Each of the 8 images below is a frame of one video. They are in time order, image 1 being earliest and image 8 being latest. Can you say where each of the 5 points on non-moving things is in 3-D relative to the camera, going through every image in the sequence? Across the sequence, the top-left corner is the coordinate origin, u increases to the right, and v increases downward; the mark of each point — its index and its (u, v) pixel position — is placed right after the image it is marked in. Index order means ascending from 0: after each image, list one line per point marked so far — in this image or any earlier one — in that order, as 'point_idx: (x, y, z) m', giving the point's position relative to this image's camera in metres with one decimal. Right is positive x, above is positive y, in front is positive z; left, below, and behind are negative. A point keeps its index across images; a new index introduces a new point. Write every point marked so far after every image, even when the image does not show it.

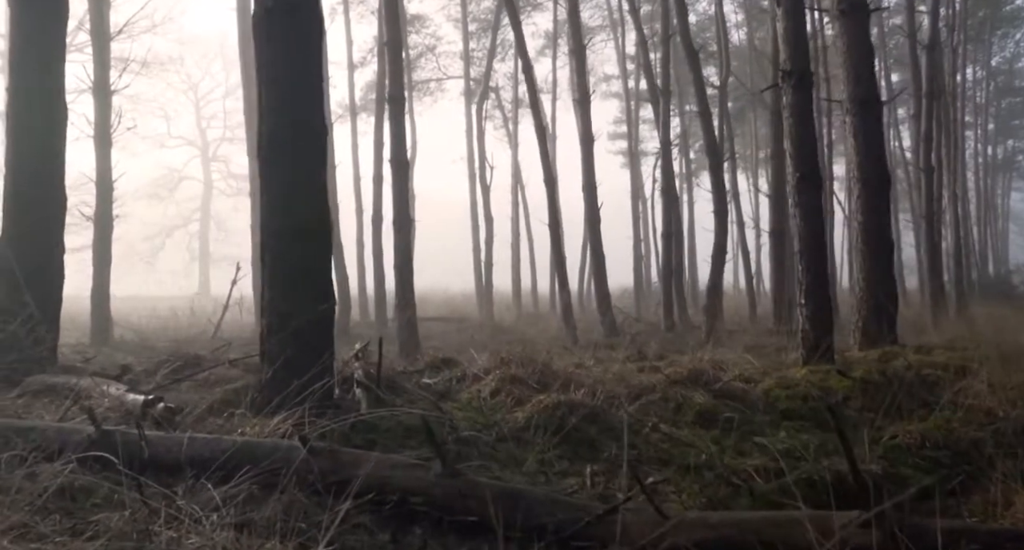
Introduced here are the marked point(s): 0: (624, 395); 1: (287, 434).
0: (+0.9, -1.0, +6.9) m
1: (-1.3, -0.9, +5.0) m
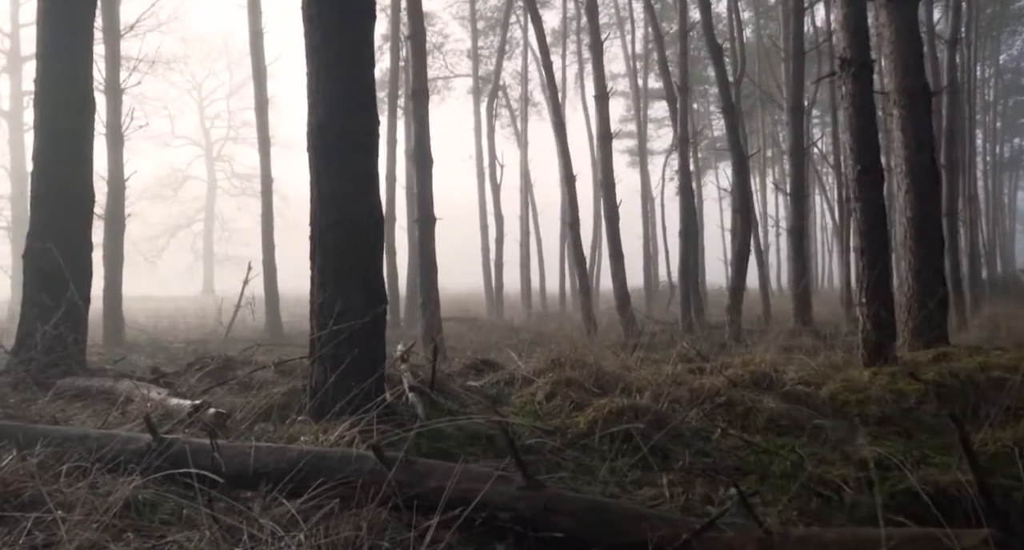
0: (+1.3, -0.9, +6.6) m
1: (-0.9, -0.9, +4.7) m
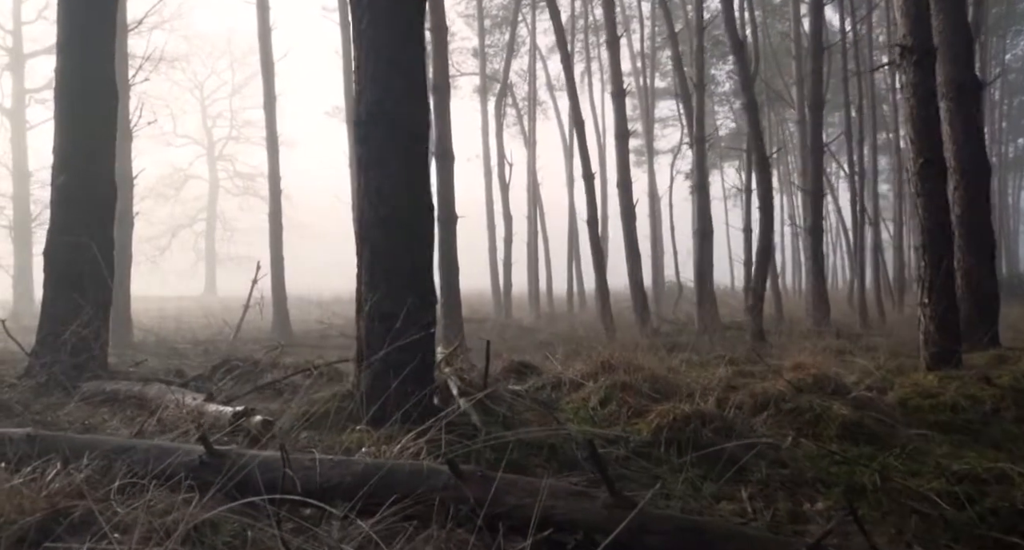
0: (+1.7, -0.9, +6.2) m
1: (-0.5, -0.9, +4.3) m
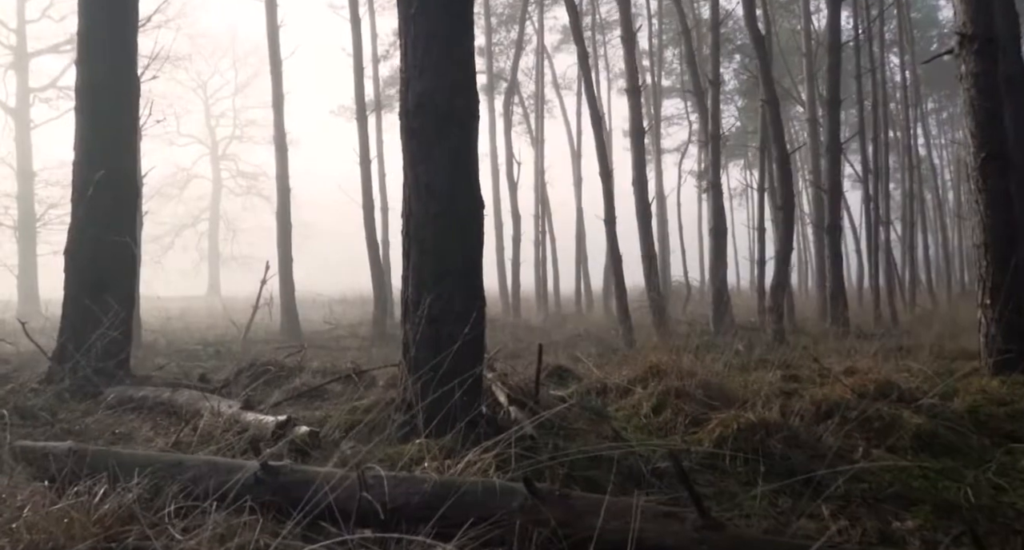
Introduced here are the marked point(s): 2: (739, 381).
0: (+2.1, -0.9, +5.9) m
1: (-0.1, -0.9, +4.0) m
2: (+1.9, -0.9, +7.3) m
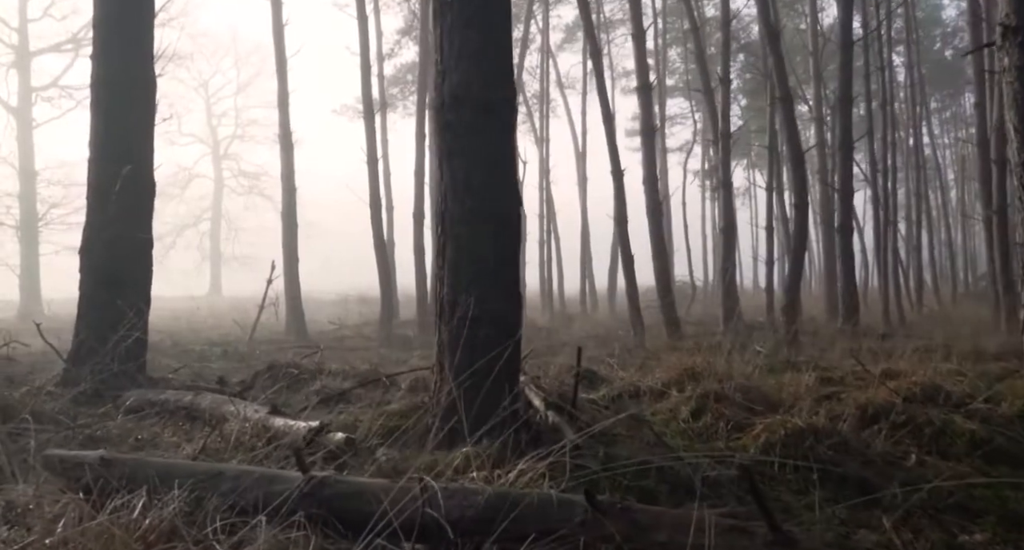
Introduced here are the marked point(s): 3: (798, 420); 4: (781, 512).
0: (+2.3, -0.9, +5.7) m
1: (+0.1, -0.9, +3.8) m
2: (+2.2, -0.9, +7.1) m
3: (+1.8, -0.9, +5.4) m
4: (+1.3, -1.2, +4.3) m
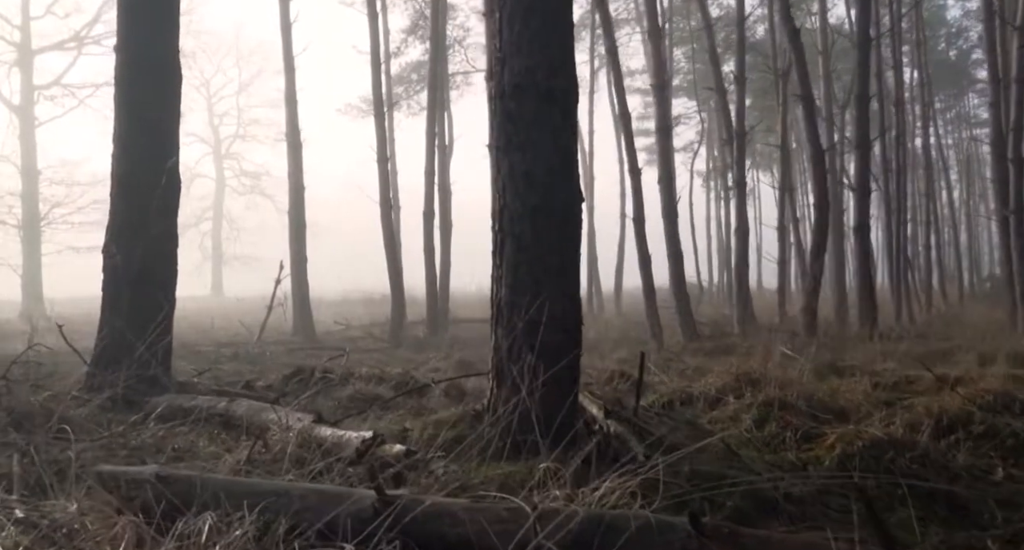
0: (+2.6, -0.9, +5.4) m
1: (+0.5, -0.9, +3.5) m
2: (+2.5, -0.9, +6.8) m
3: (+2.1, -0.9, +5.1) m
4: (+1.7, -1.2, +4.0) m
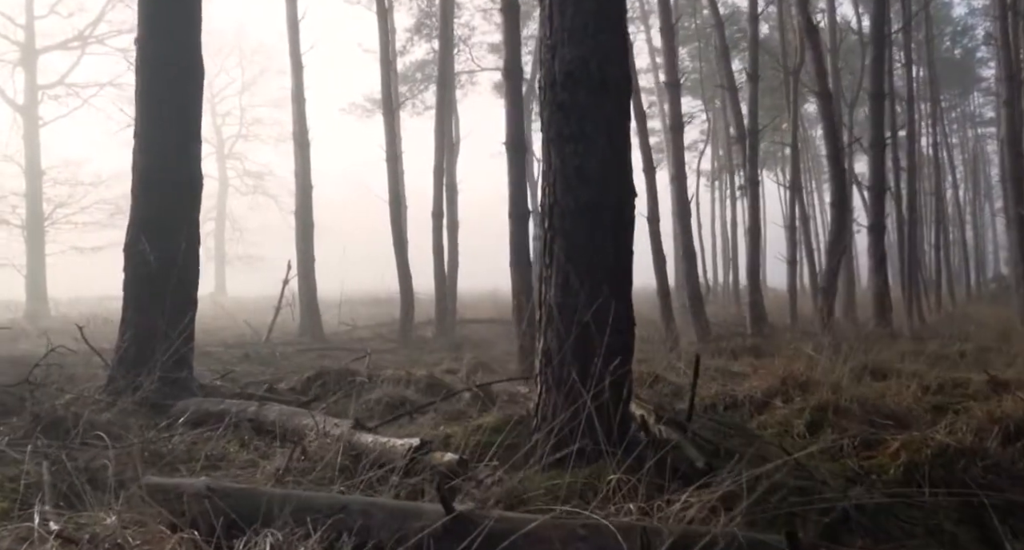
0: (+2.9, -0.9, +5.2) m
1: (+0.7, -0.9, +3.3) m
2: (+2.8, -0.9, +6.6) m
3: (+2.4, -0.9, +4.9) m
4: (+2.0, -1.2, +3.8) m
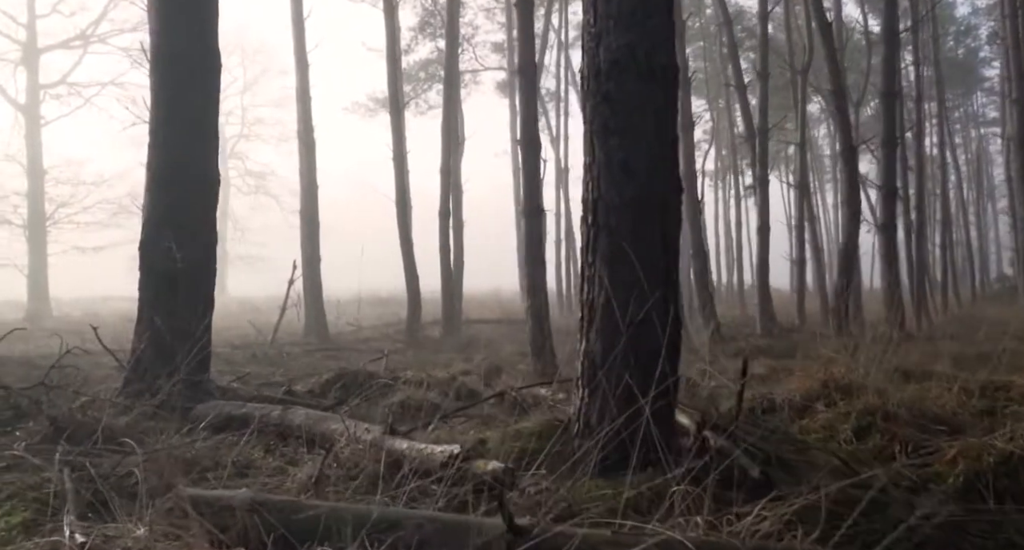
0: (+3.1, -0.9, +5.0) m
1: (+1.0, -0.9, +3.1) m
2: (+3.0, -0.9, +6.4) m
3: (+2.6, -0.9, +4.7) m
4: (+2.2, -1.2, +3.6) m
